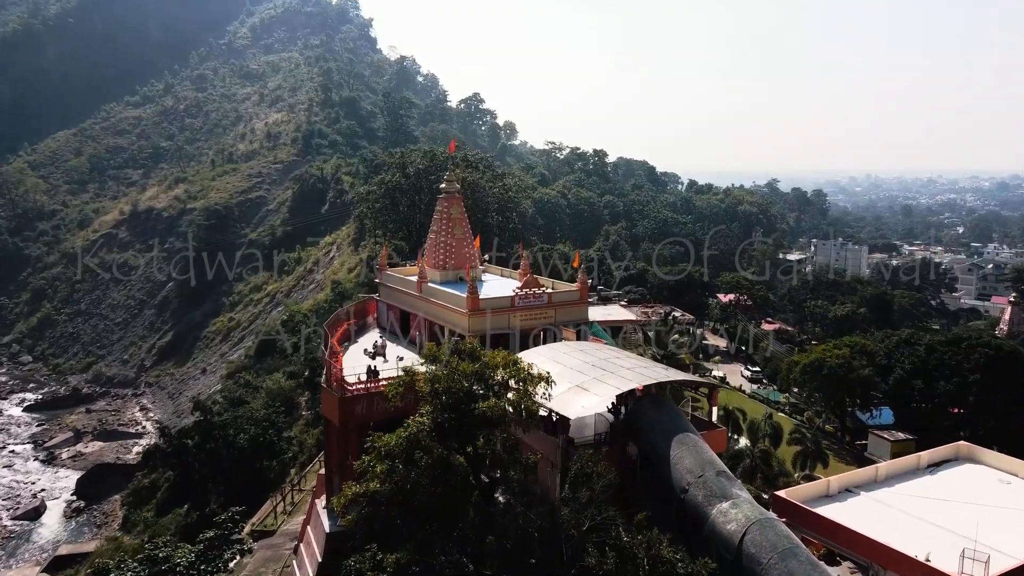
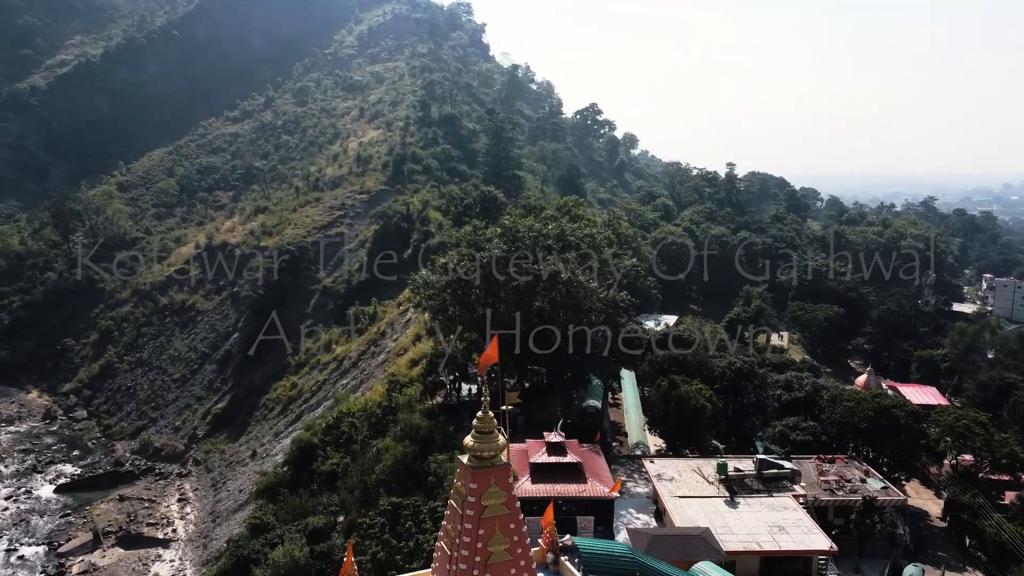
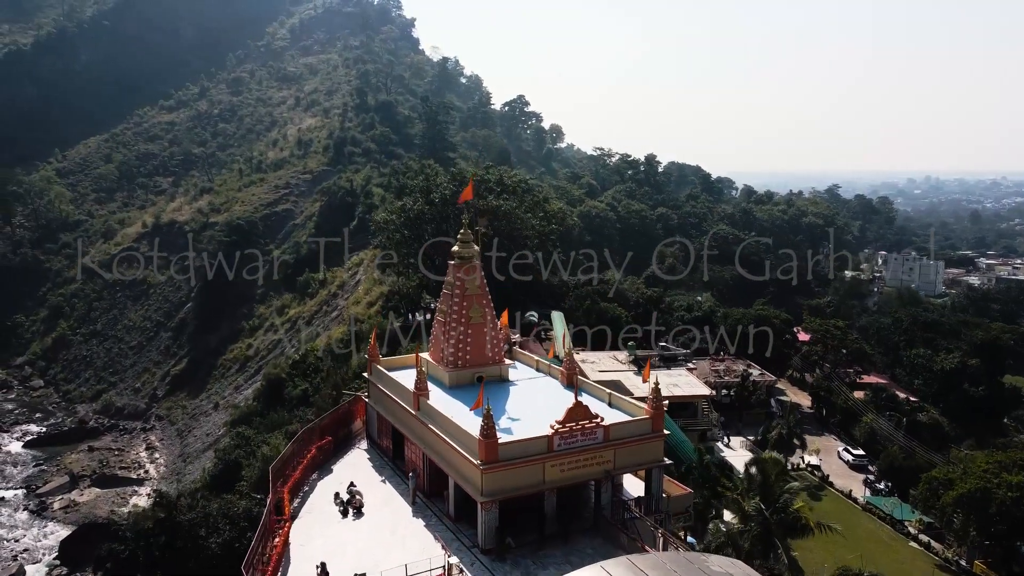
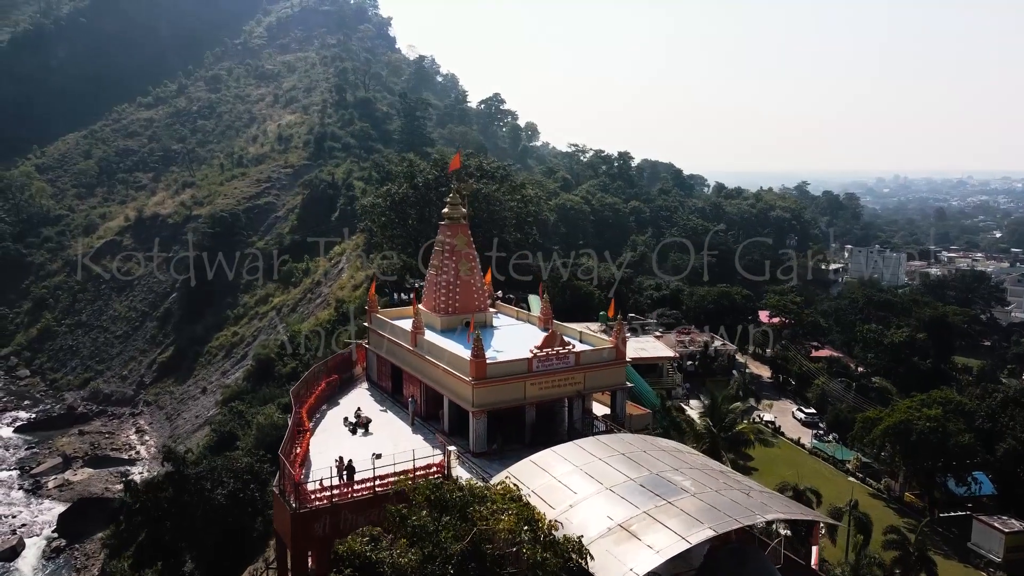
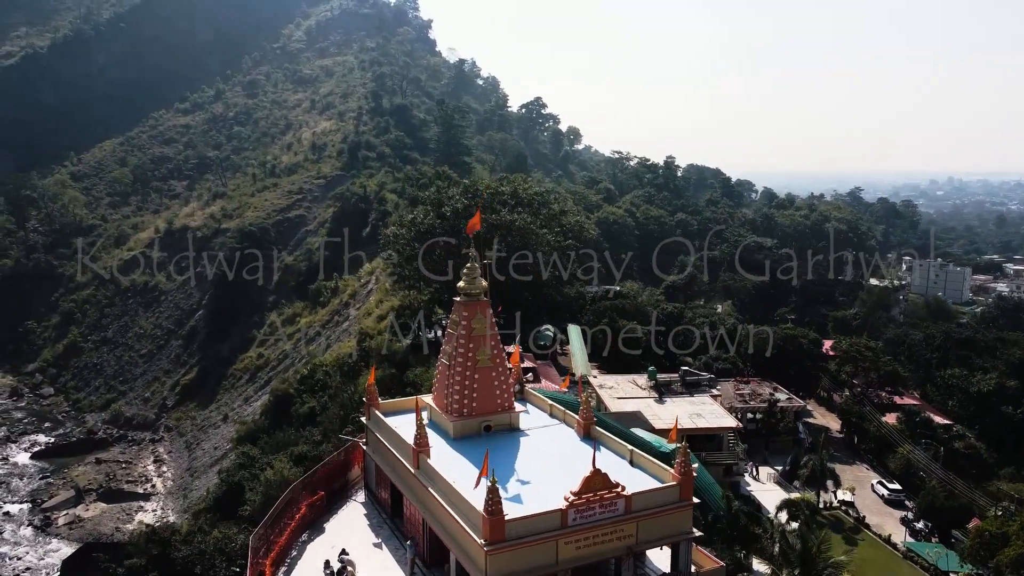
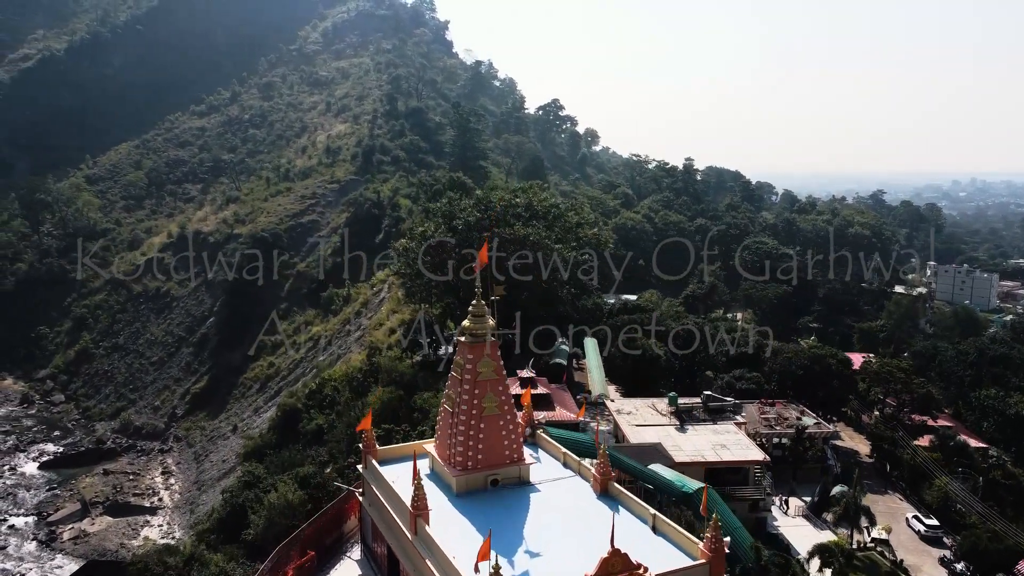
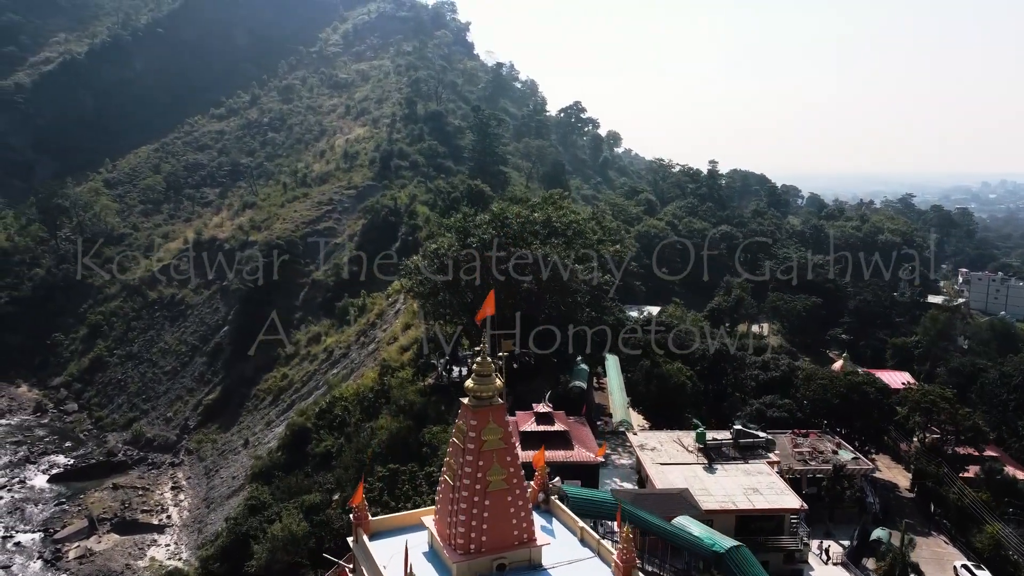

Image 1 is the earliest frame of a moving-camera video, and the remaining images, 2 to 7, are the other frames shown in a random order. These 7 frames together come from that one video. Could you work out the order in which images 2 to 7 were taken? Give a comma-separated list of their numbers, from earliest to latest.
4, 3, 5, 6, 7, 2
